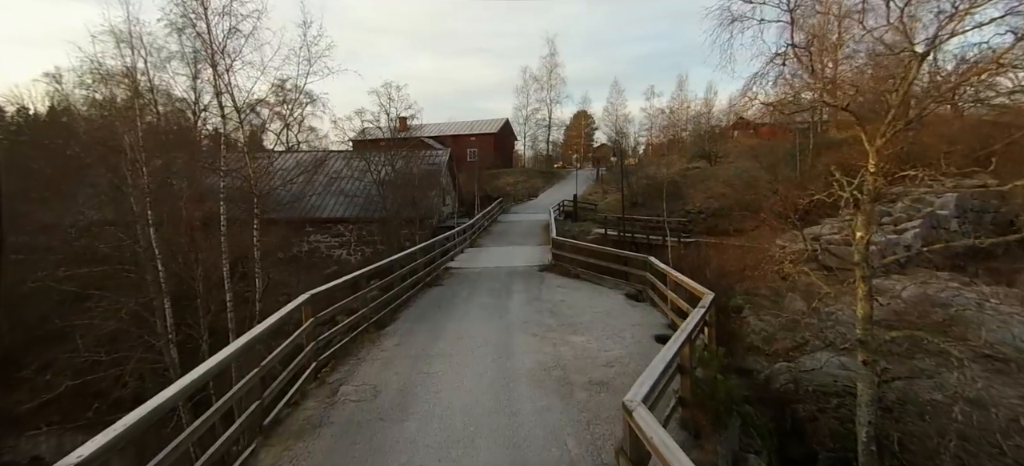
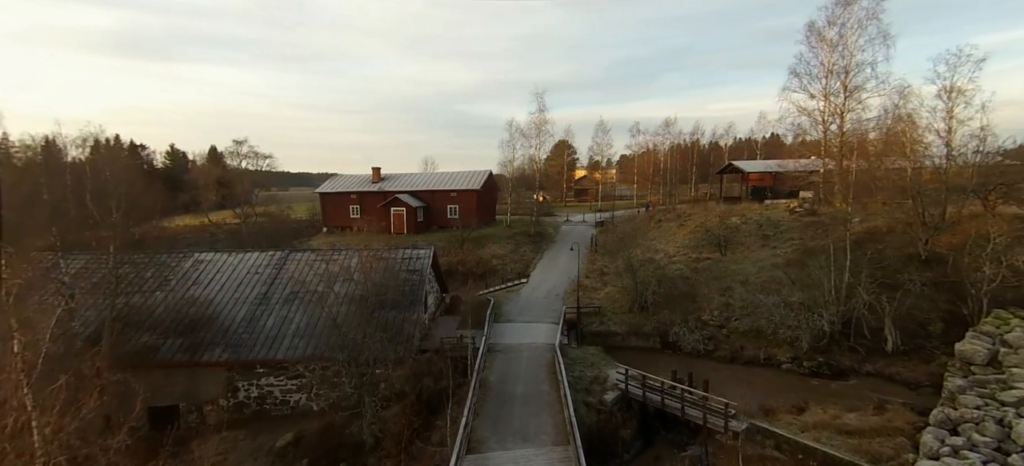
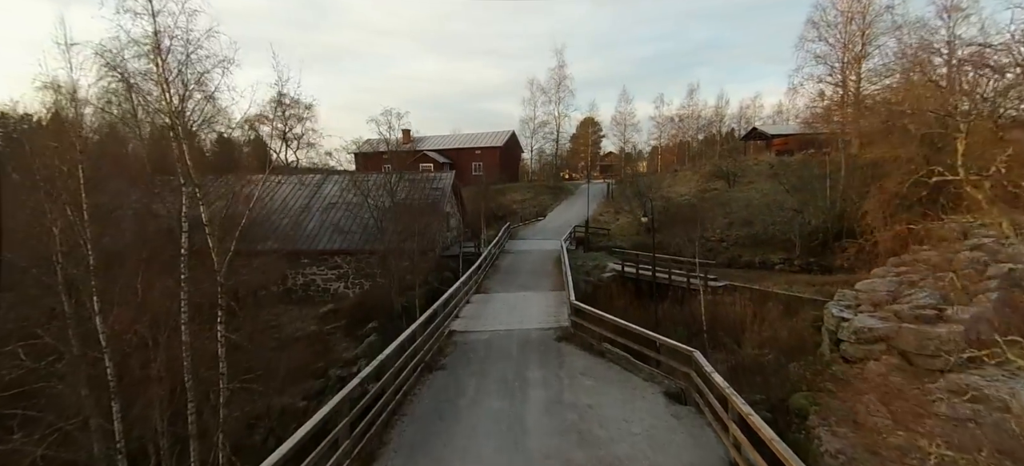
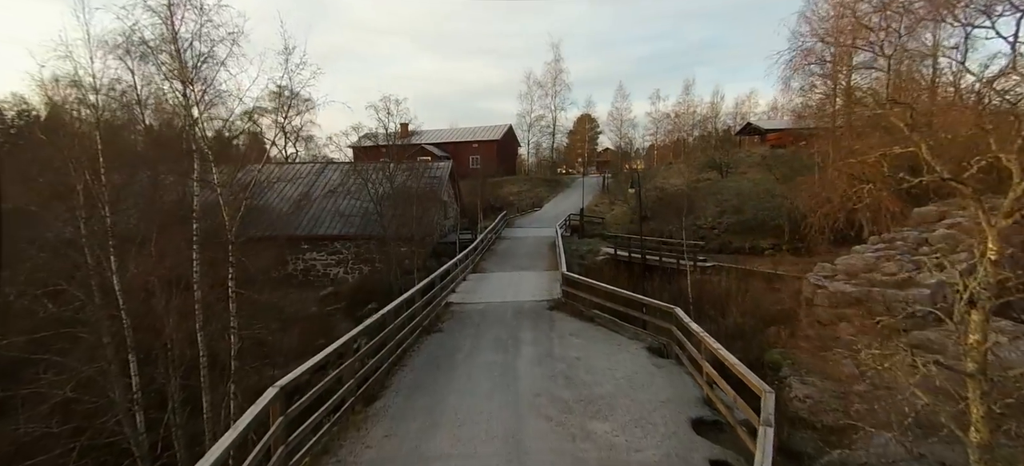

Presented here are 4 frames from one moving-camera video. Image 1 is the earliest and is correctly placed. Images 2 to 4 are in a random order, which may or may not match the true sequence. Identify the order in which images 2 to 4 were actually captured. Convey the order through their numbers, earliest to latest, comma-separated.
4, 3, 2
